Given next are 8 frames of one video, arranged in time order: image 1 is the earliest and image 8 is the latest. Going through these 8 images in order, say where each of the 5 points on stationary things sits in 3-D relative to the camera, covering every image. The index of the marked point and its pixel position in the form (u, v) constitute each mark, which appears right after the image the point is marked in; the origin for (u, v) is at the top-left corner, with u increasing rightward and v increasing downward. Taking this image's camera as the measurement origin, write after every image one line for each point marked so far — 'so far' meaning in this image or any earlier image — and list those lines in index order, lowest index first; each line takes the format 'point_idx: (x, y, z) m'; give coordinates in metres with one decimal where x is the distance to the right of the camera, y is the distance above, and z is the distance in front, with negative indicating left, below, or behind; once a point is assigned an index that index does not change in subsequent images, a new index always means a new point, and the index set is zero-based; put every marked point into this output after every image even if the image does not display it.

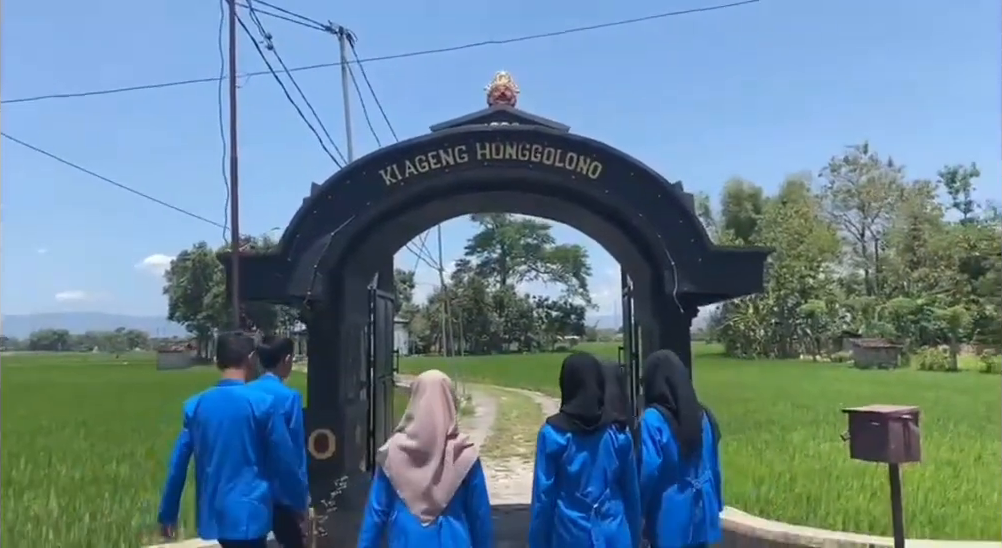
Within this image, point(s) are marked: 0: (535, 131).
0: (+0.3, +1.2, +8.6) m
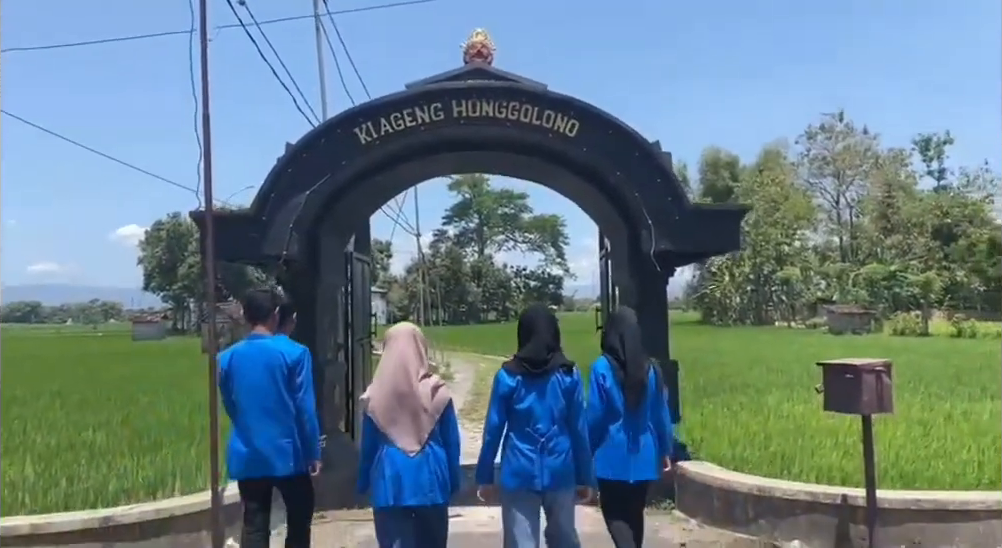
0: (+0.1, +1.5, +8.6) m
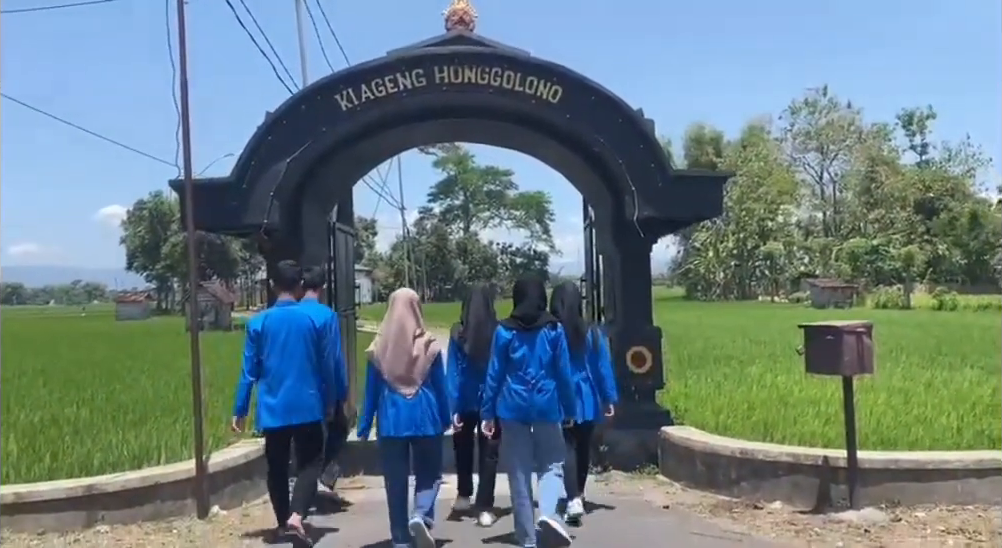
0: (-0.1, +1.8, +8.6) m
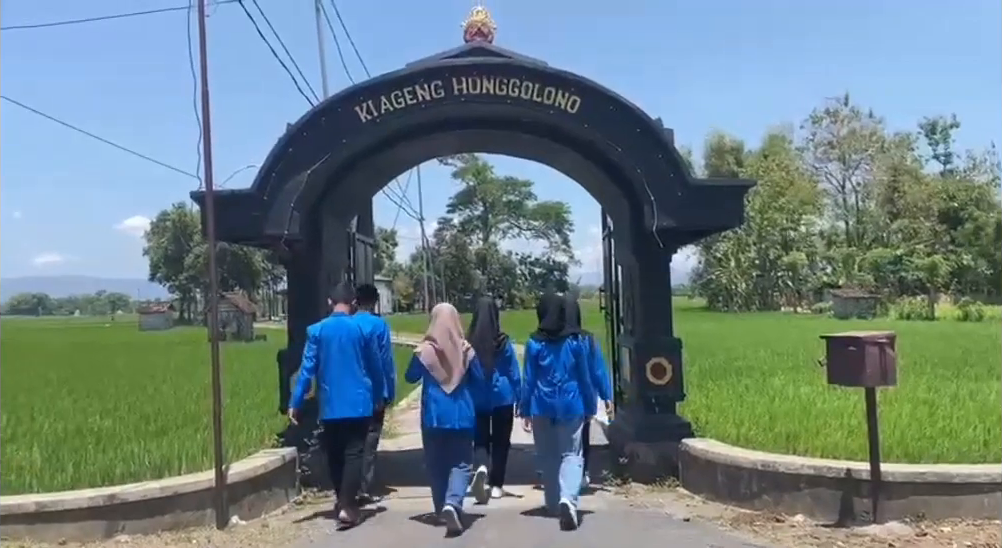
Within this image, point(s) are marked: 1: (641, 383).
0: (+0.1, +1.7, +8.6) m
1: (+1.2, -0.9, +8.9) m
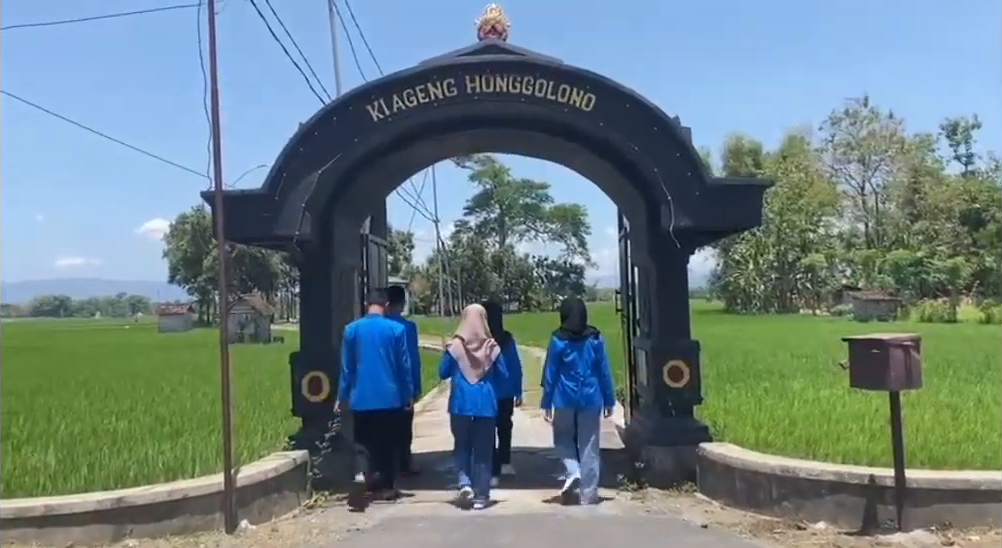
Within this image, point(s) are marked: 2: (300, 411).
0: (+0.2, +1.7, +8.4) m
1: (+1.3, -0.9, +8.7) m
2: (-1.6, -1.1, +8.8) m
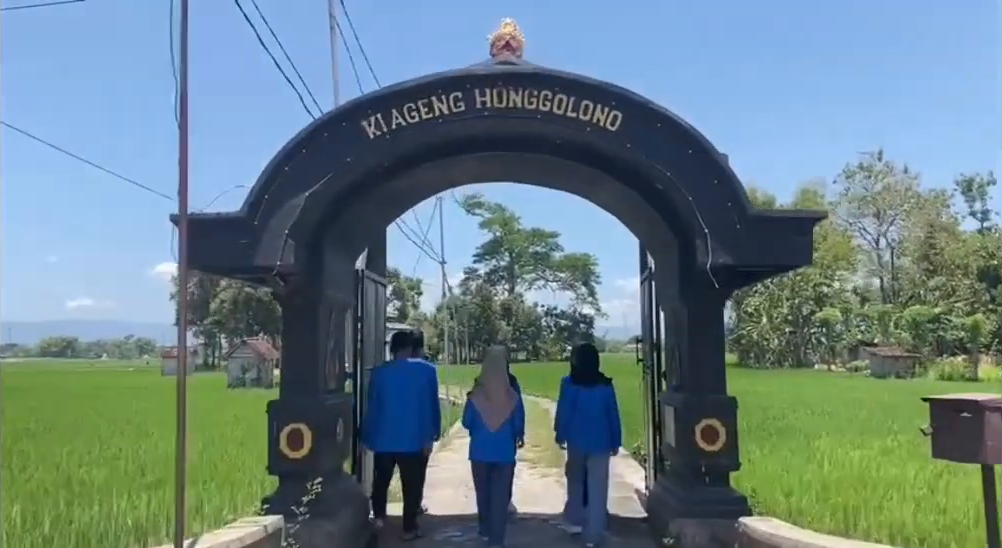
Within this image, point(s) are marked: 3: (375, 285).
0: (+0.3, +1.4, +7.4) m
1: (+1.3, -1.2, +7.6) m
2: (-1.6, -1.4, +7.7) m
3: (-1.2, -0.1, +10.1) m
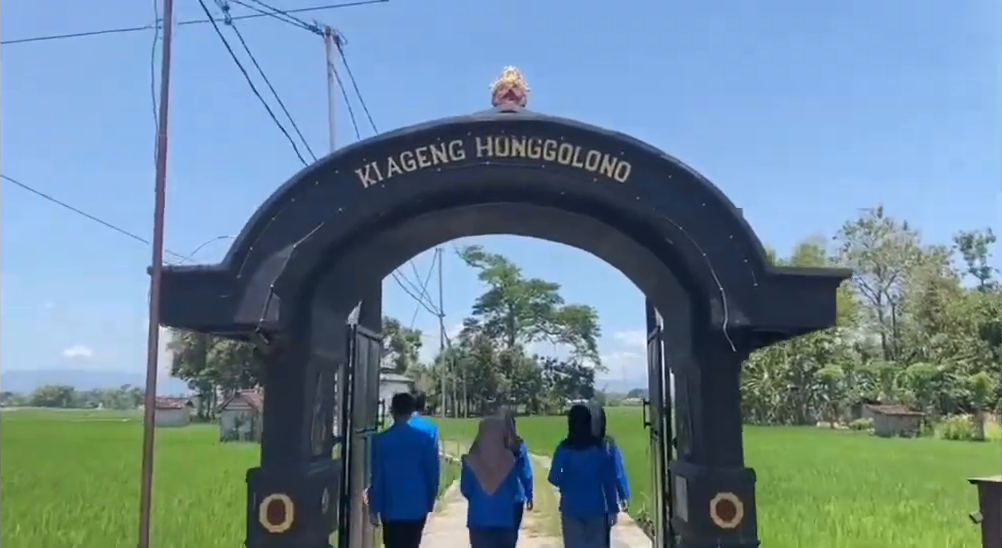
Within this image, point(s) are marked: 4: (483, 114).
0: (+0.3, +1.0, +7.0) m
1: (+1.3, -1.7, +7.1) m
2: (-1.6, -1.8, +7.1) m
3: (-1.2, -0.6, +9.6) m
4: (-0.1, +1.1, +7.1) m
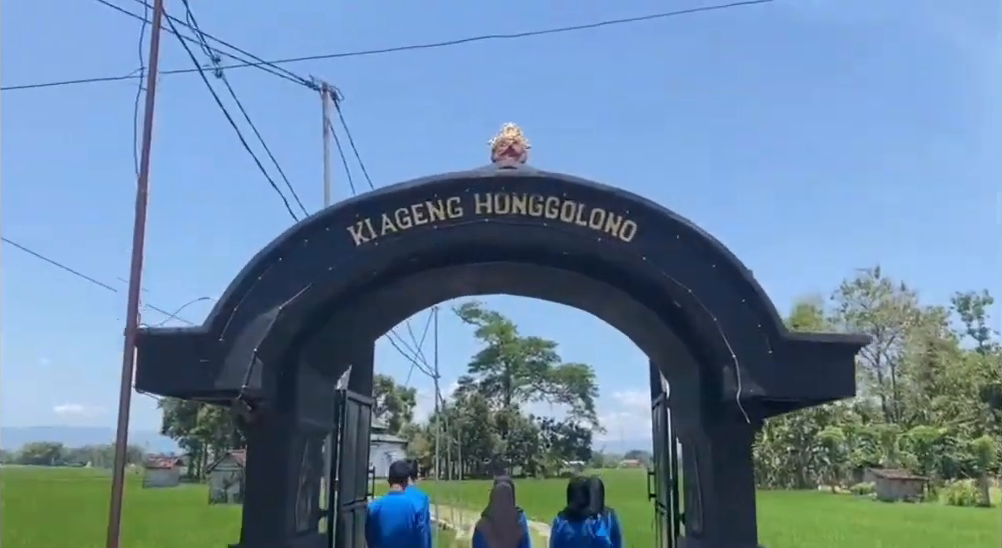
0: (+0.3, +0.6, +6.6) m
1: (+1.3, -2.1, +6.6) m
2: (-1.6, -2.2, +6.6) m
3: (-1.2, -1.1, +9.2) m
4: (-0.1, +0.7, +6.7) m
